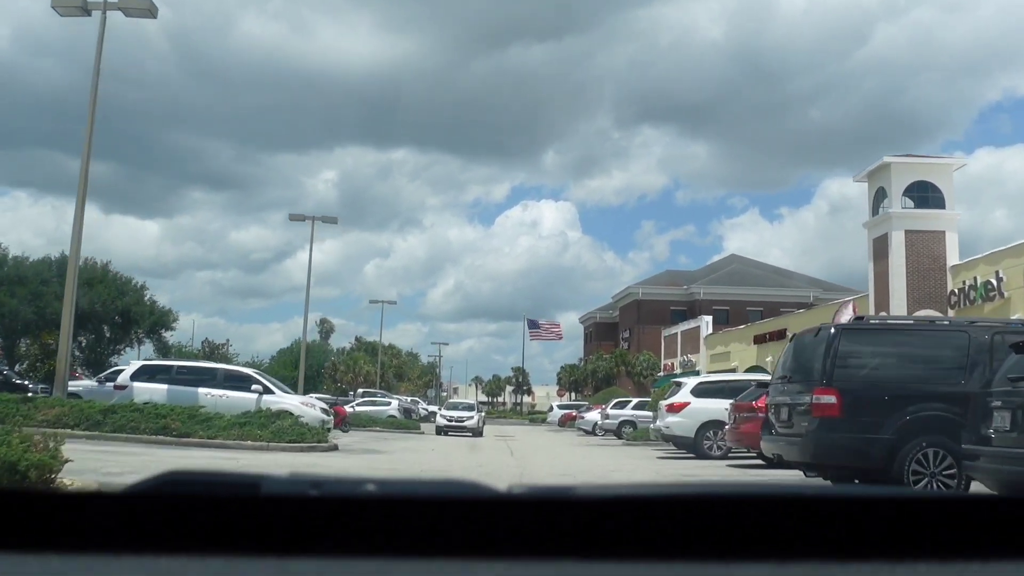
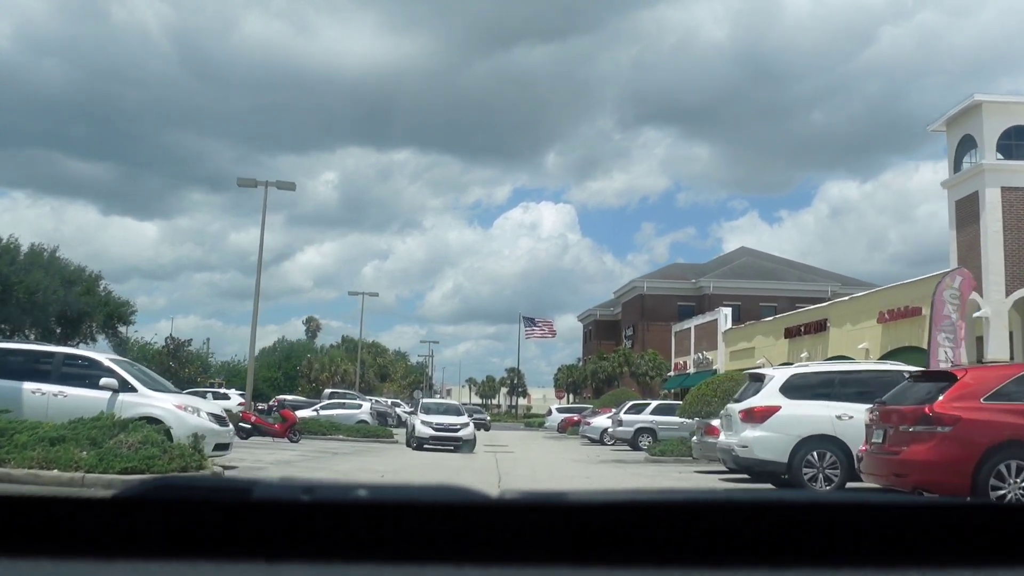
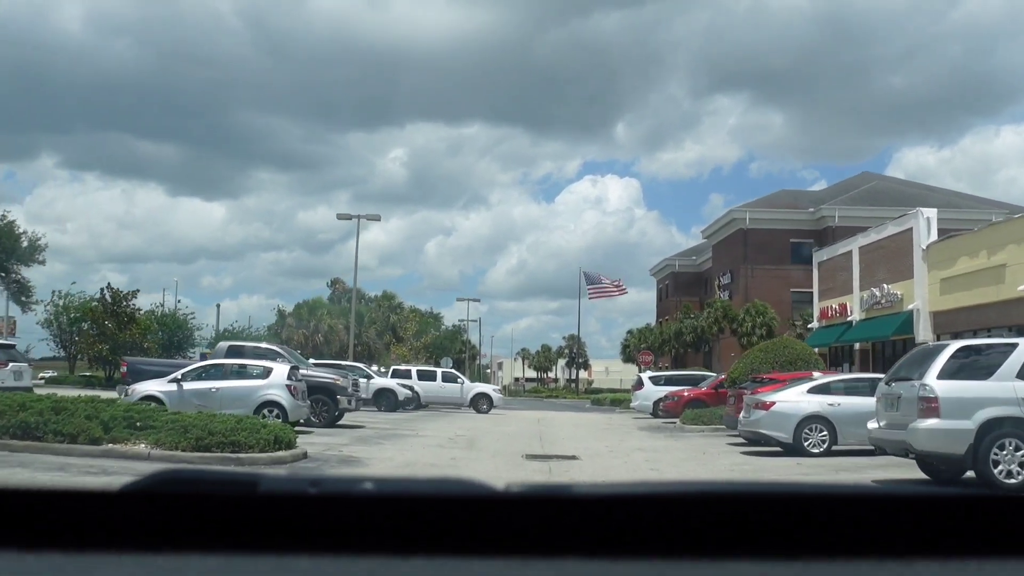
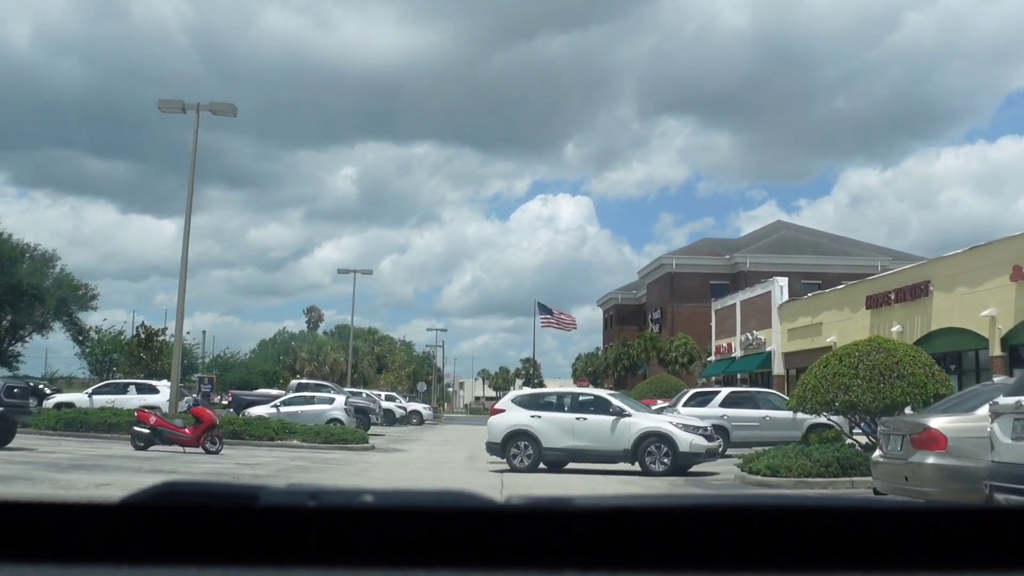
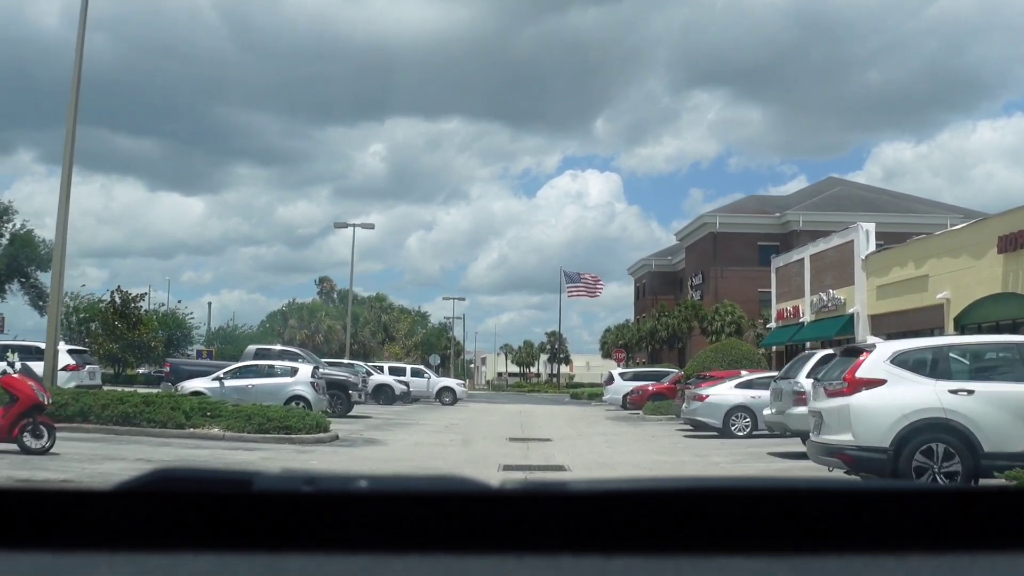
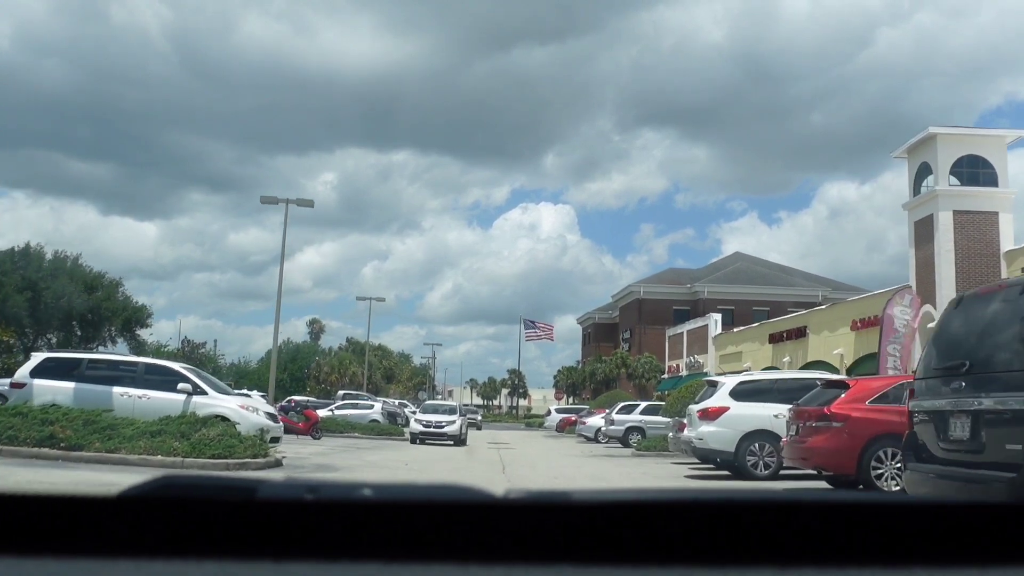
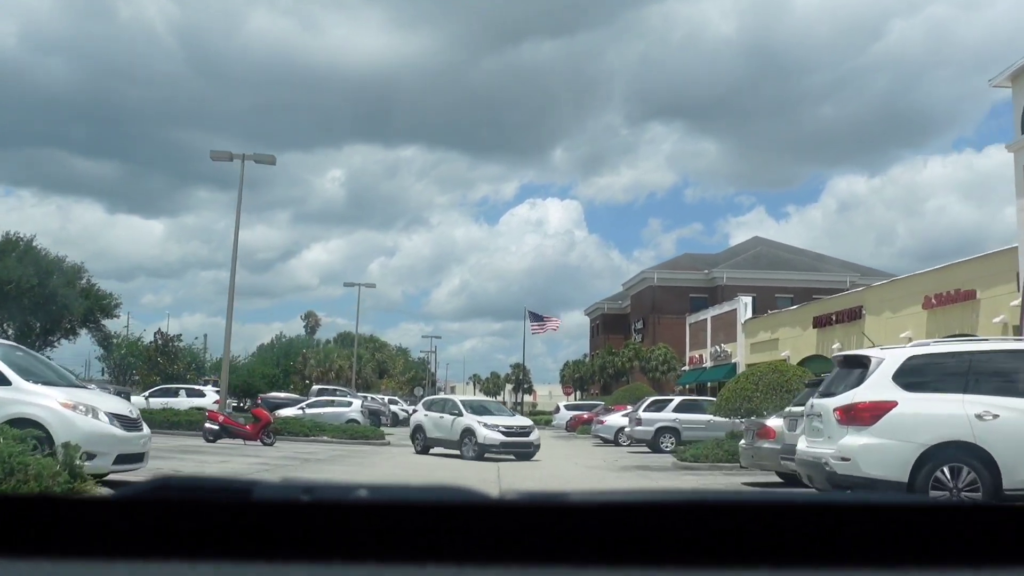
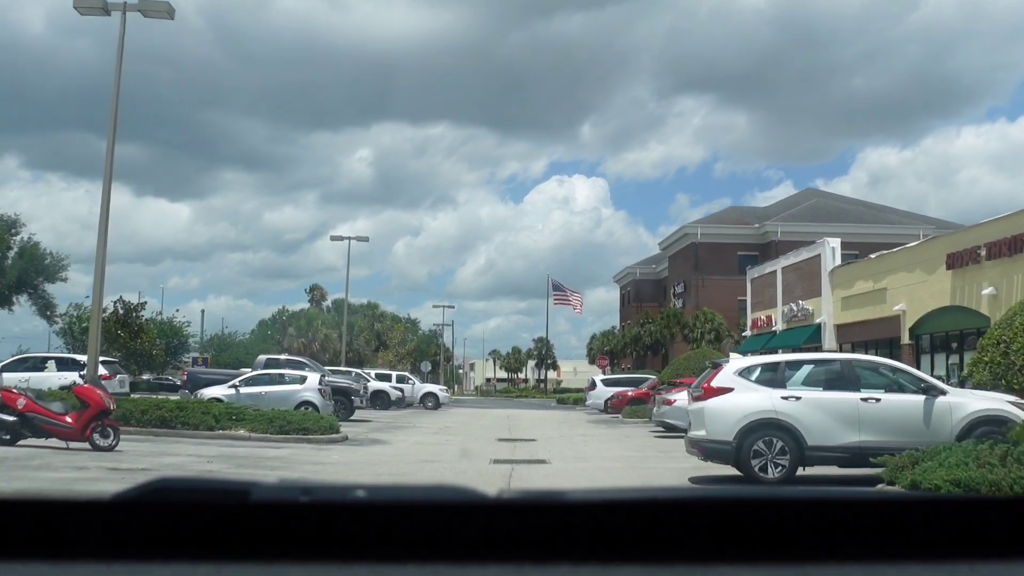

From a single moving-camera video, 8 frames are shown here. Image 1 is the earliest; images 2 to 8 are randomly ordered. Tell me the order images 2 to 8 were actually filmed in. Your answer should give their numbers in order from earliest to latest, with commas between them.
6, 2, 7, 4, 8, 5, 3
